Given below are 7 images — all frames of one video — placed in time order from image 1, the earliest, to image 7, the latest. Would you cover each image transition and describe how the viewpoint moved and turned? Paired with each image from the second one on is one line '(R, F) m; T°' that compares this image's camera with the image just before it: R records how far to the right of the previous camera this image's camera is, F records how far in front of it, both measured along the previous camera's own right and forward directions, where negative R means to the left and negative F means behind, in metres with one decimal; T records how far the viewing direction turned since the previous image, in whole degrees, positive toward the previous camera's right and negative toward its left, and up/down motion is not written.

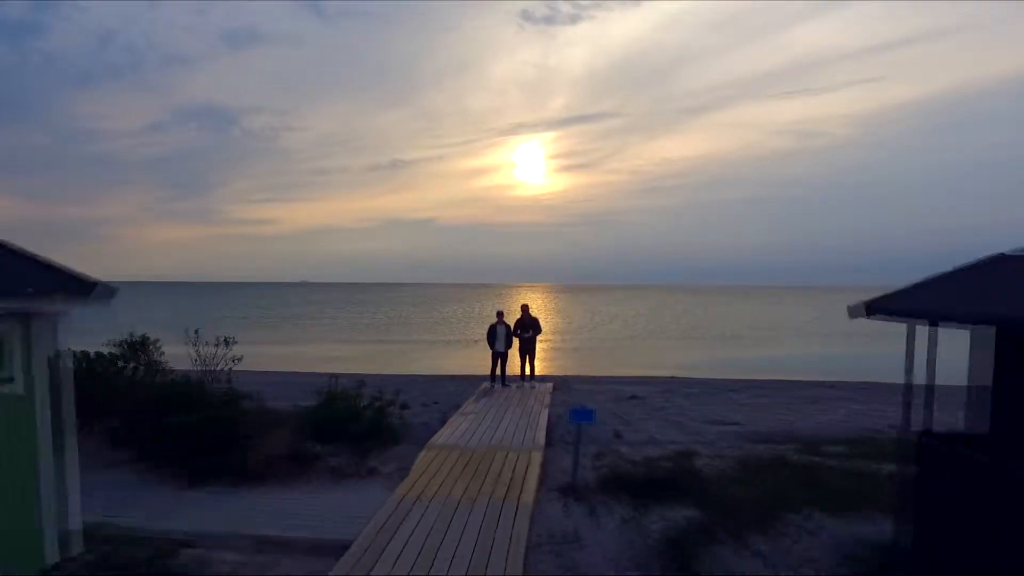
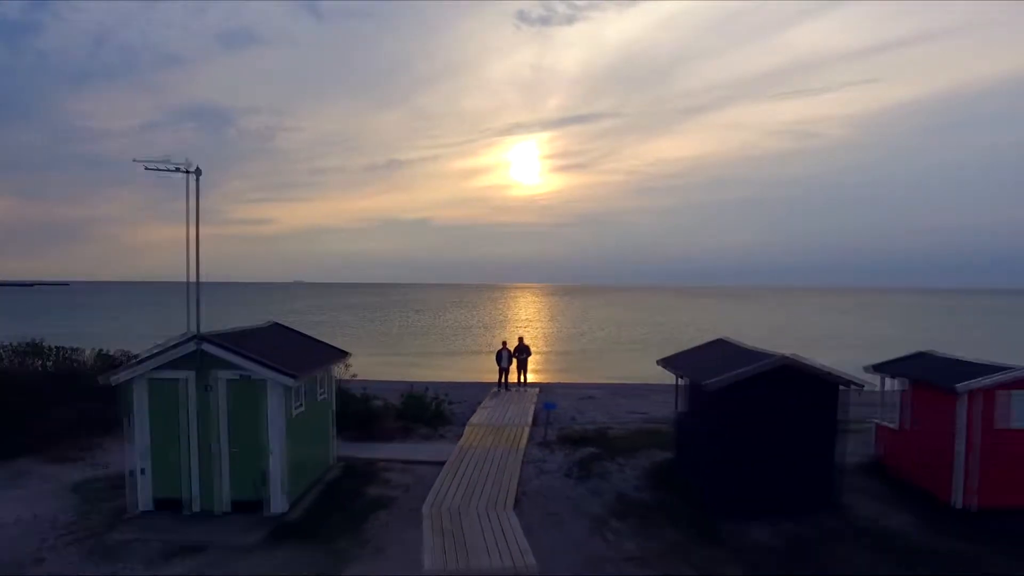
(-0.1, -5.1) m; 0°
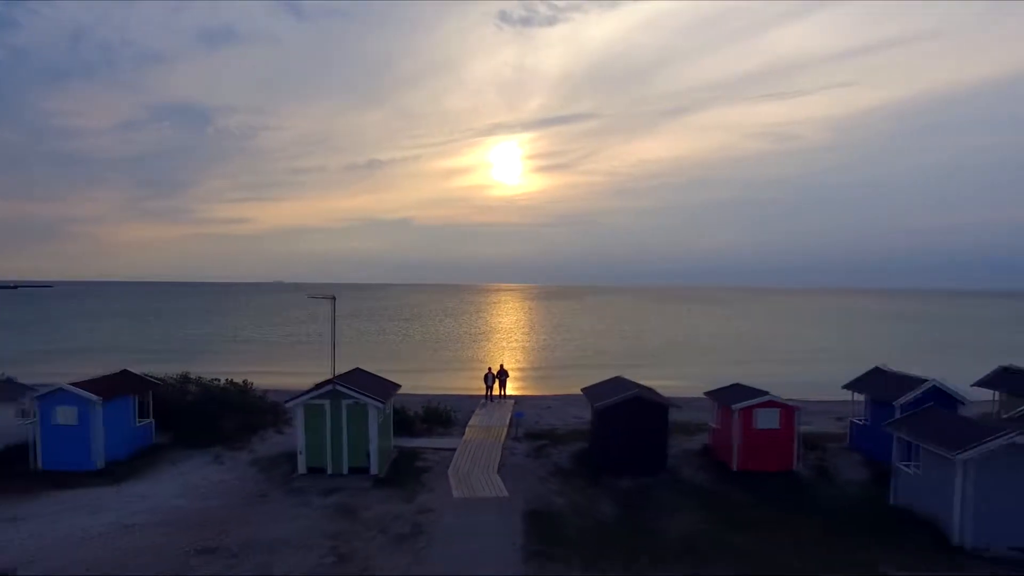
(-0.1, -6.2) m; +2°
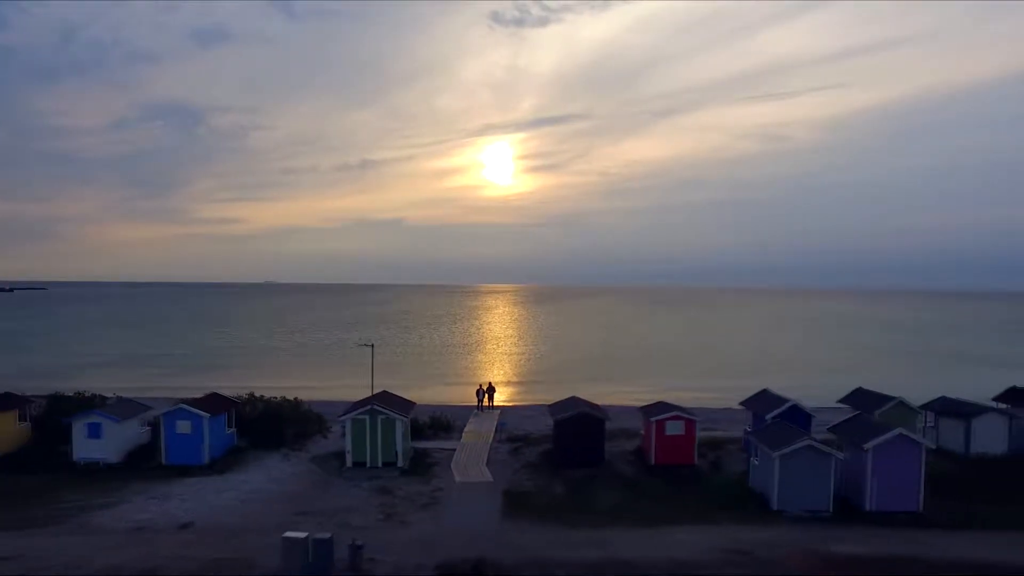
(+0.2, -5.7) m; +1°
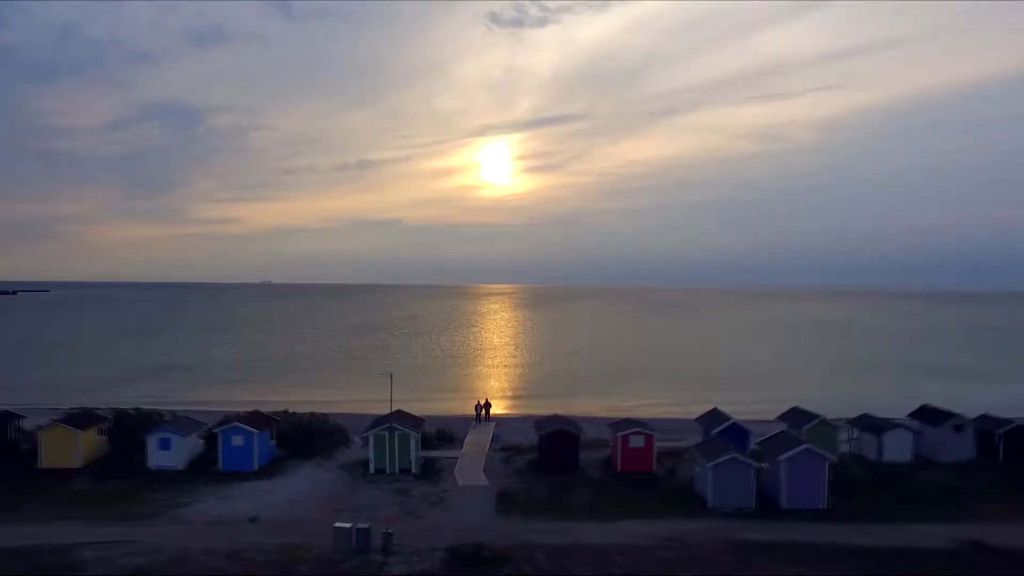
(+0.2, -4.3) m; 0°
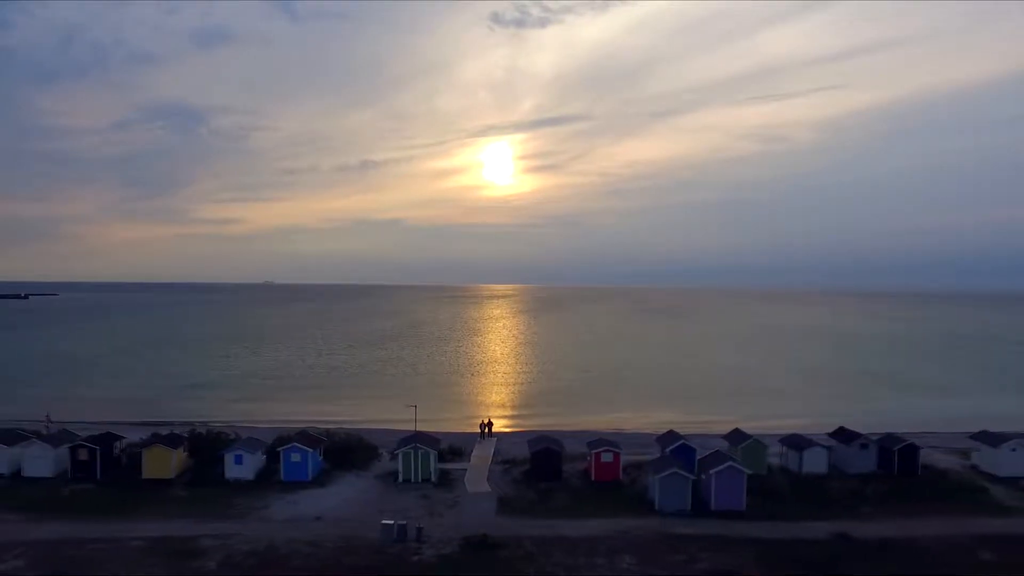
(+0.2, -6.5) m; 0°
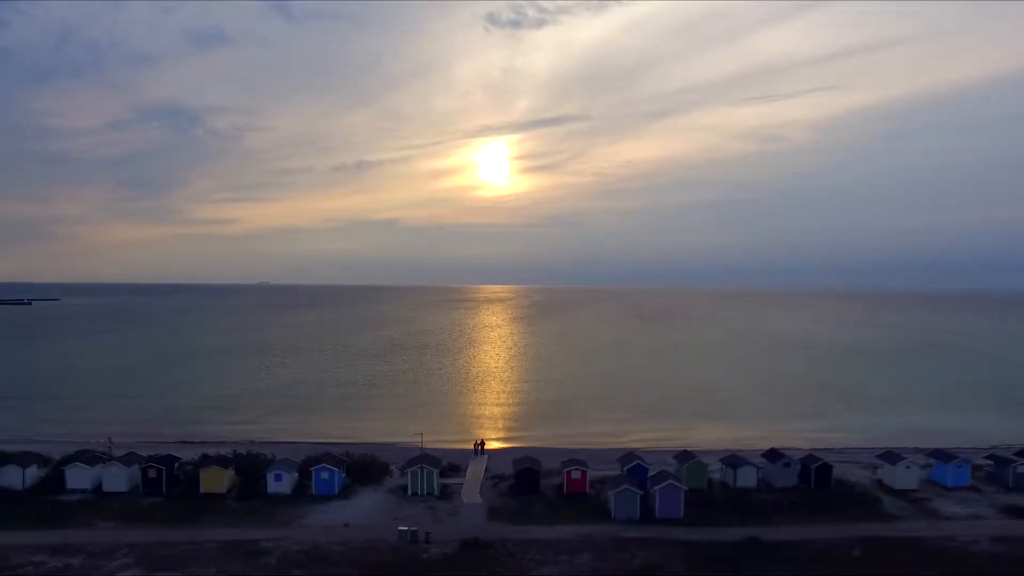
(+0.5, -7.0) m; 0°
